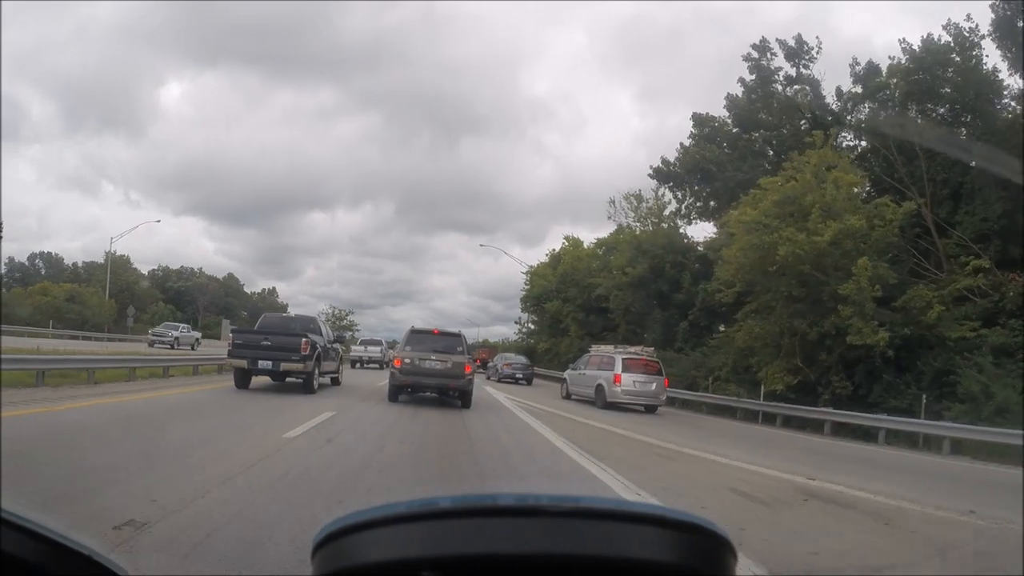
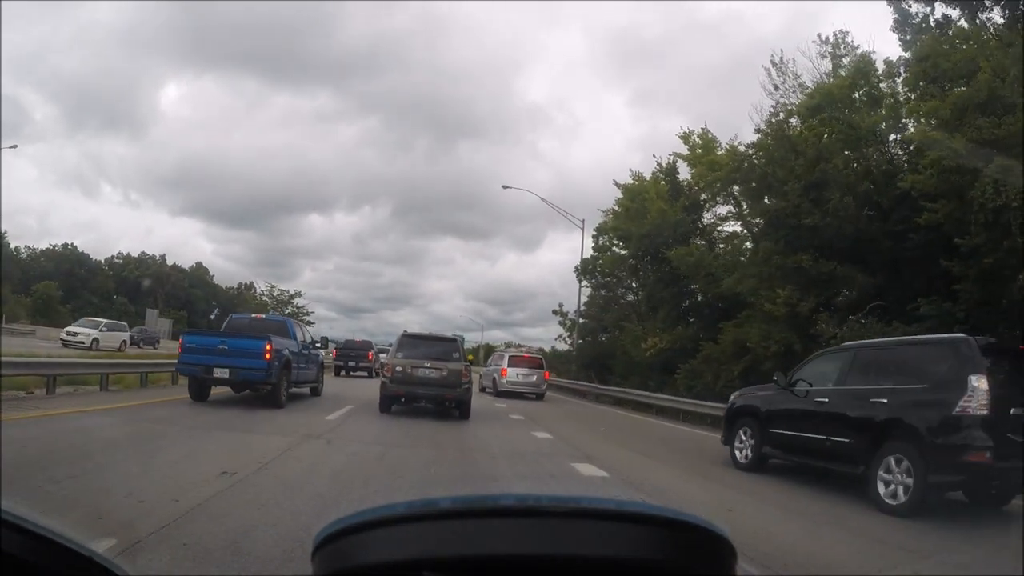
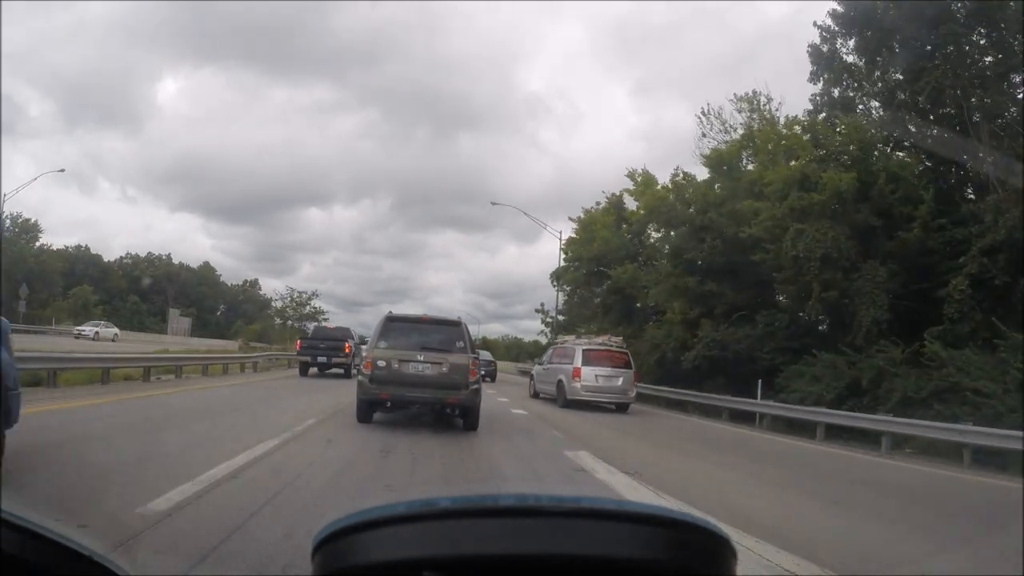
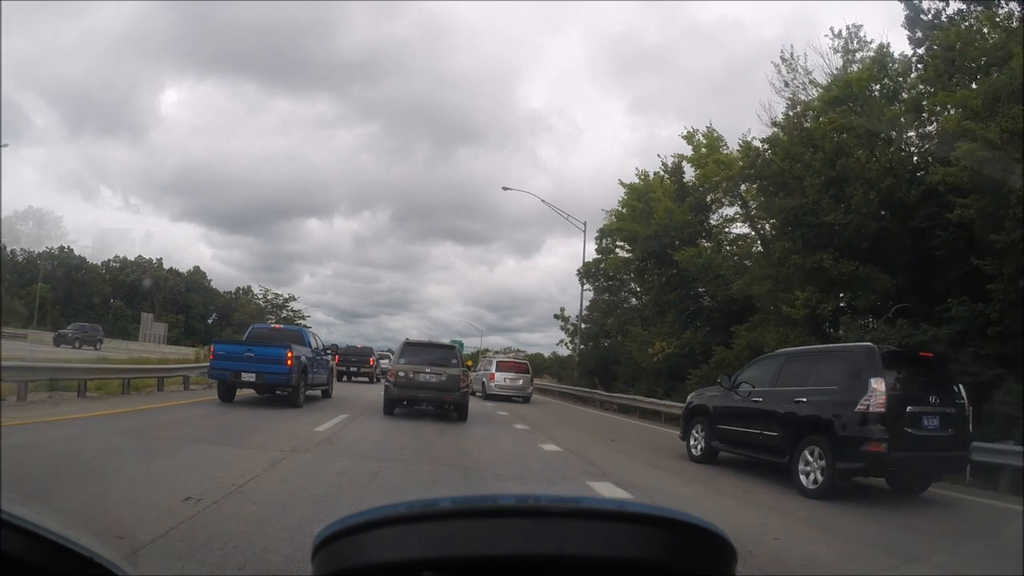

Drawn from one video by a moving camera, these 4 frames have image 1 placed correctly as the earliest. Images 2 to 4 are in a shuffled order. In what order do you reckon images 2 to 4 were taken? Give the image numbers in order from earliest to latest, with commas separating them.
3, 2, 4
